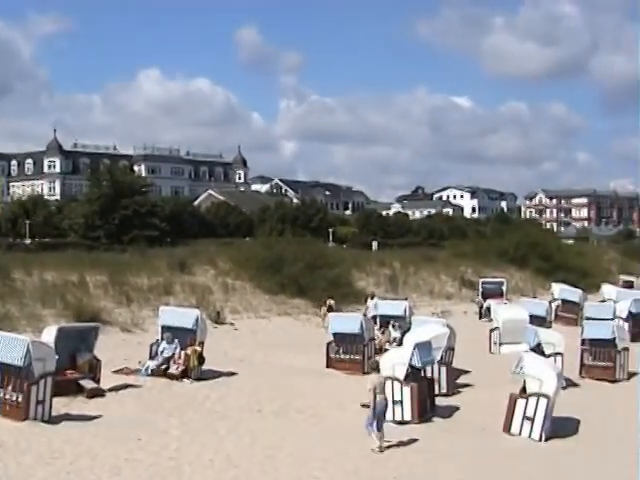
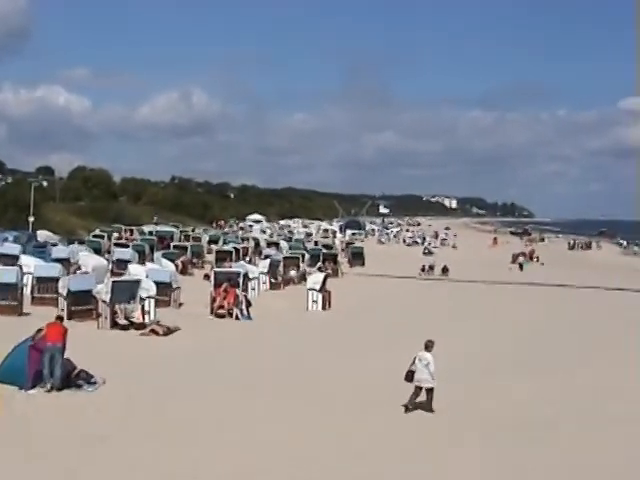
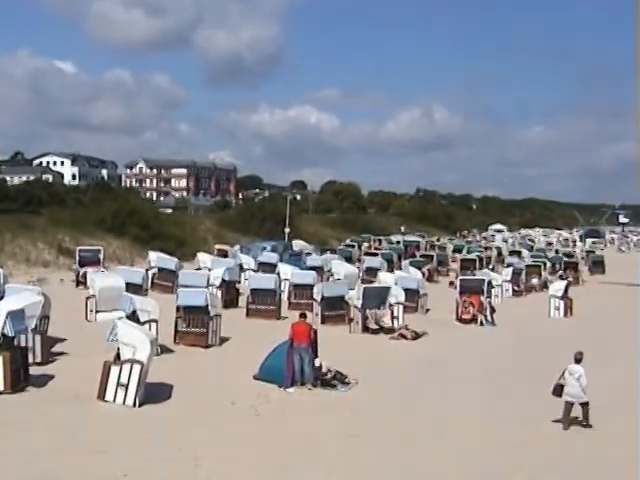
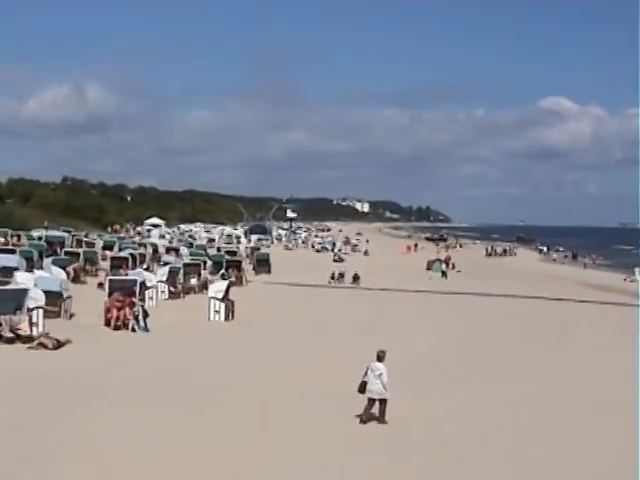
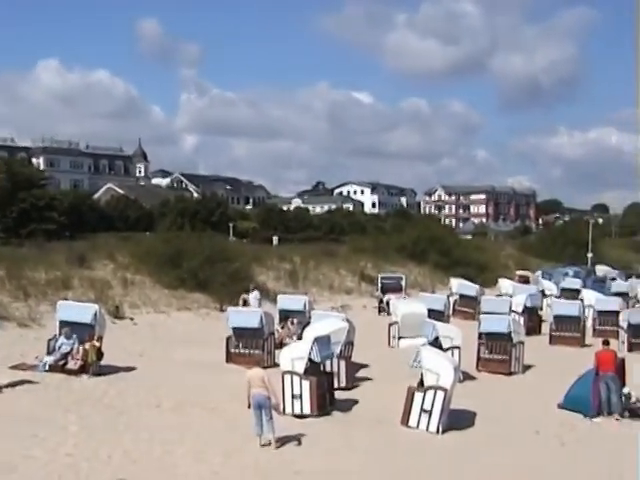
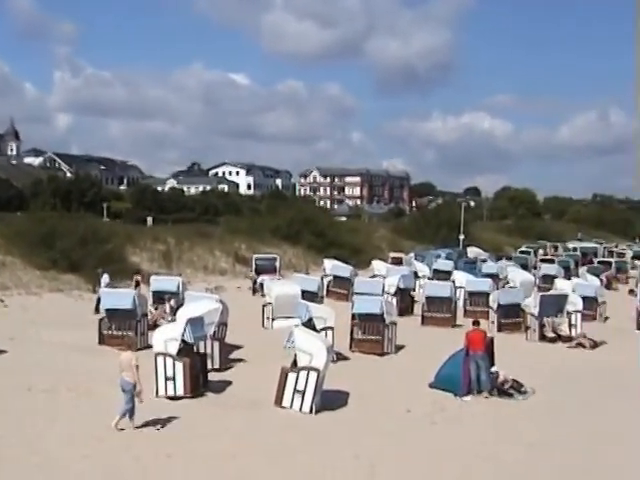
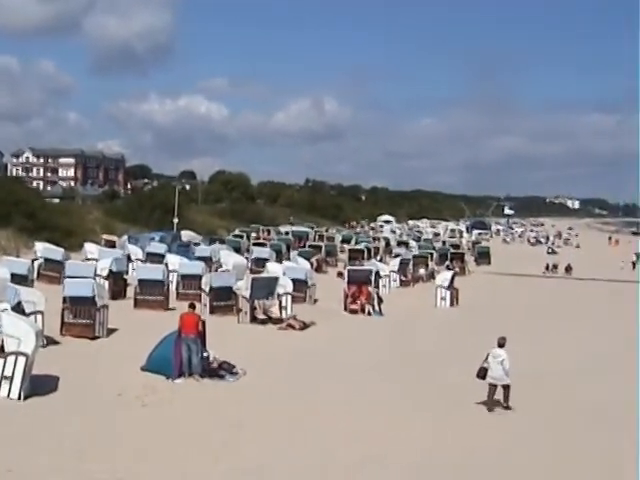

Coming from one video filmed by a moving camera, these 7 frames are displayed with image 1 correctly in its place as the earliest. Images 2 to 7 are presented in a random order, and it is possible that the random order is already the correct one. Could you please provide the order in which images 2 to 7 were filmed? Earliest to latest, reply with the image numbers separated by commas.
5, 6, 3, 7, 2, 4
